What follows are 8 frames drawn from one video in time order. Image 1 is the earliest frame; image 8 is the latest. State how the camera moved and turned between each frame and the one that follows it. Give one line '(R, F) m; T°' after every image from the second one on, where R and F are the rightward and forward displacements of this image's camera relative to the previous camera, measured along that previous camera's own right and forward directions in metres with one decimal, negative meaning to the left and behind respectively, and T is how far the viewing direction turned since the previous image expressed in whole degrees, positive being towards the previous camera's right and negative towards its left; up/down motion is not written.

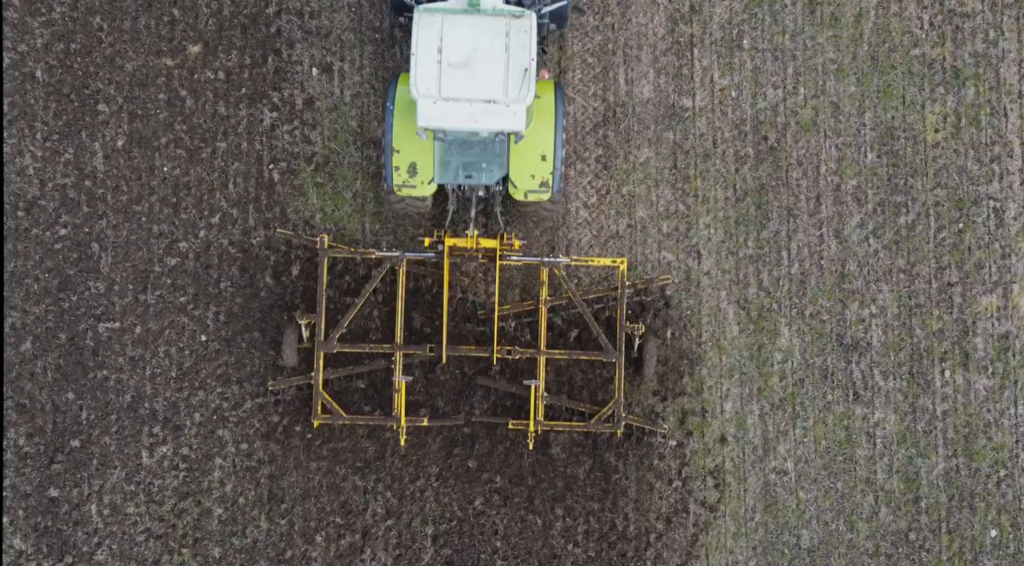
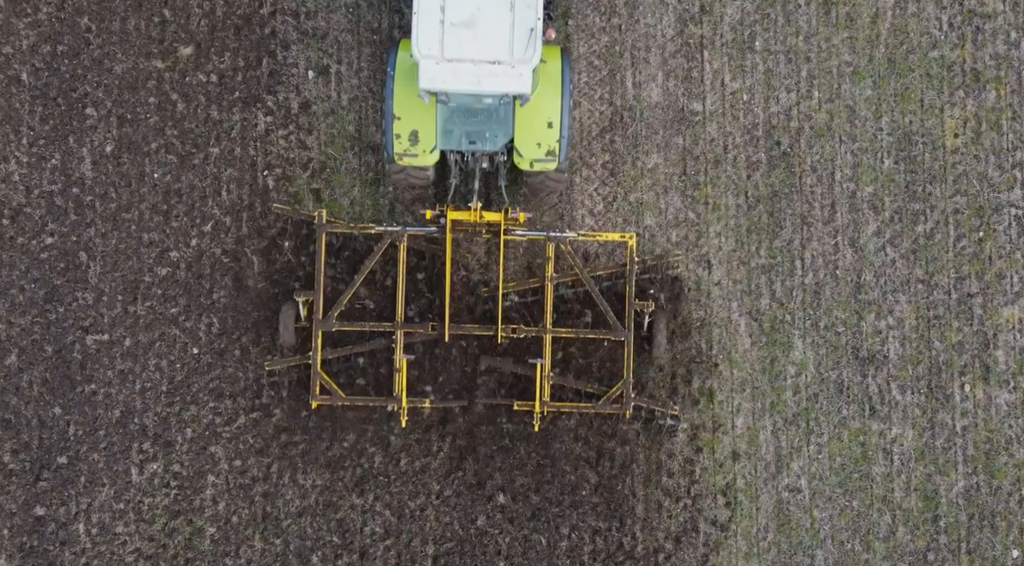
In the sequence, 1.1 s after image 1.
(0.0, +0.7) m; 0°
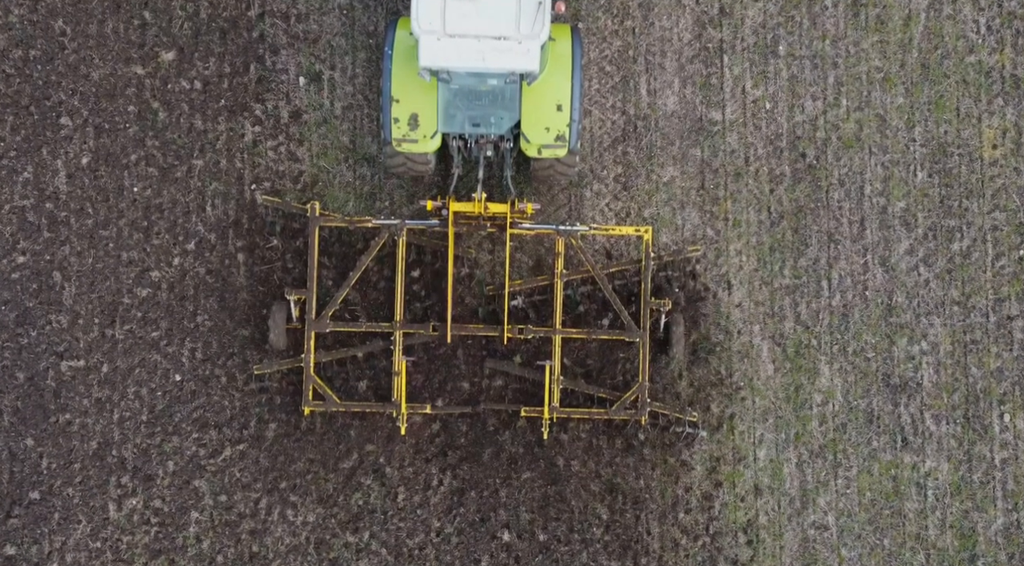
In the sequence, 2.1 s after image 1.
(0.0, +1.3) m; 0°
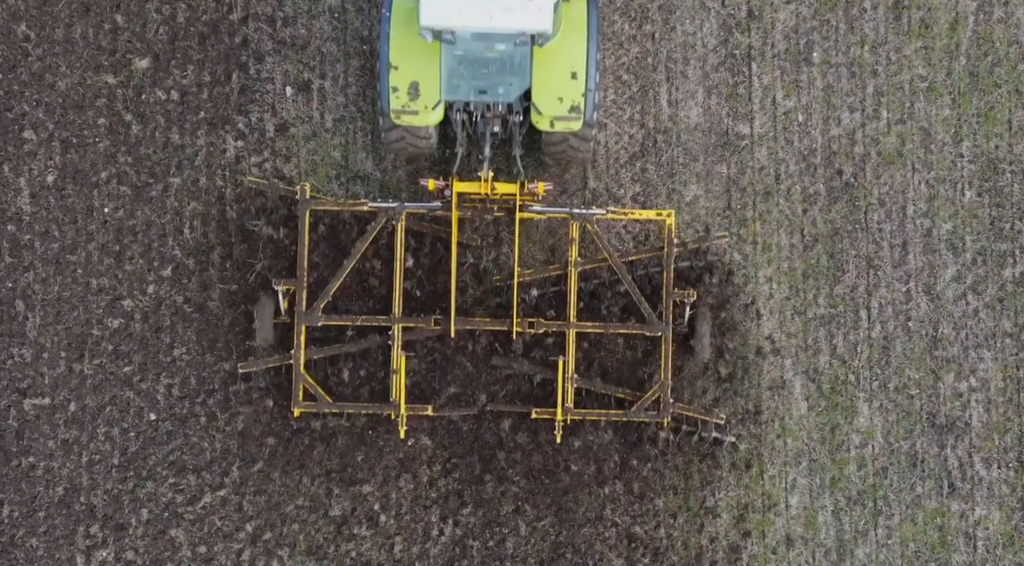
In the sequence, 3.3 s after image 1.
(0.0, +1.6) m; 0°
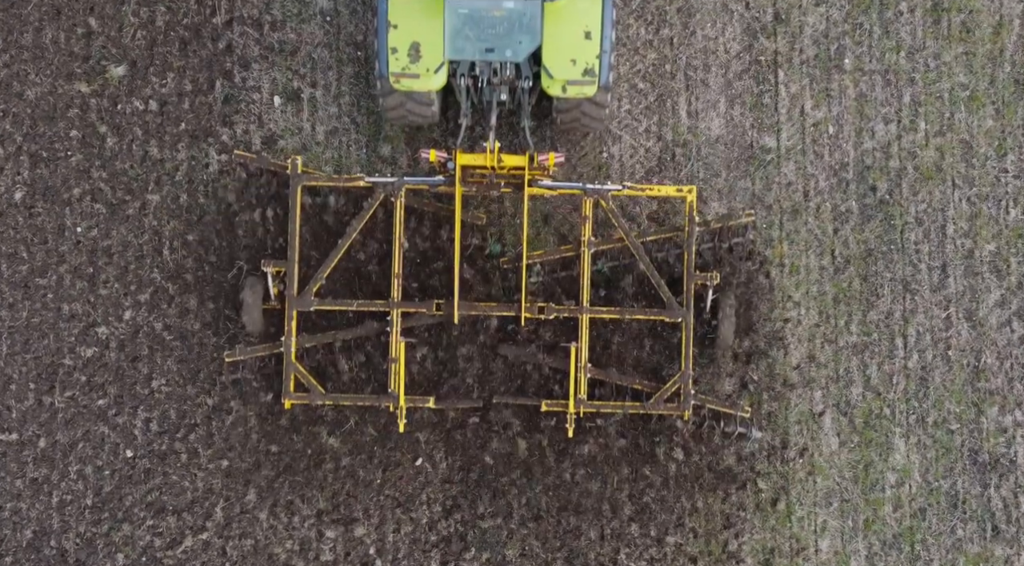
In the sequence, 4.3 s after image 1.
(0.0, +1.3) m; 0°
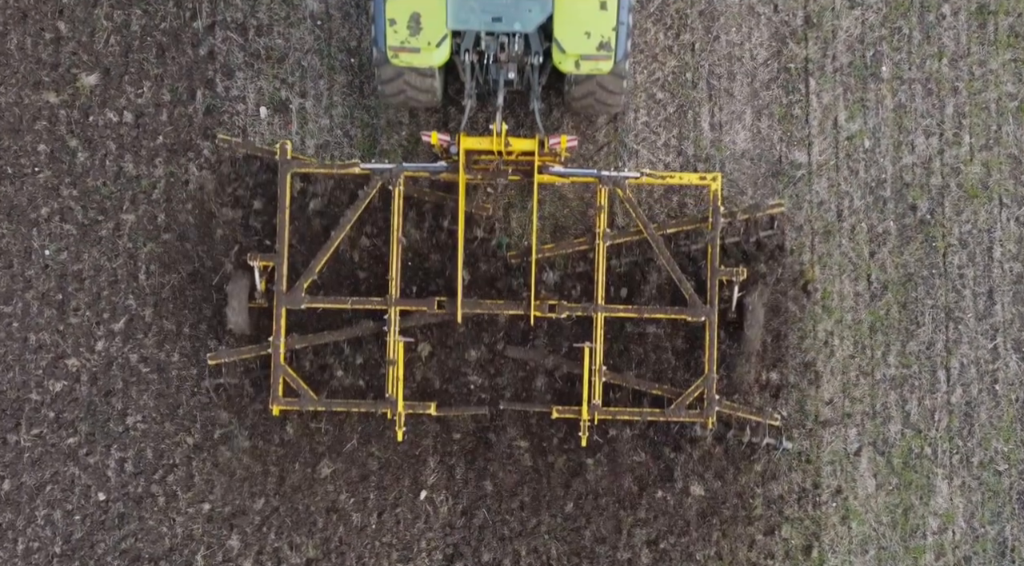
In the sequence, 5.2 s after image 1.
(0.0, +1.3) m; 0°
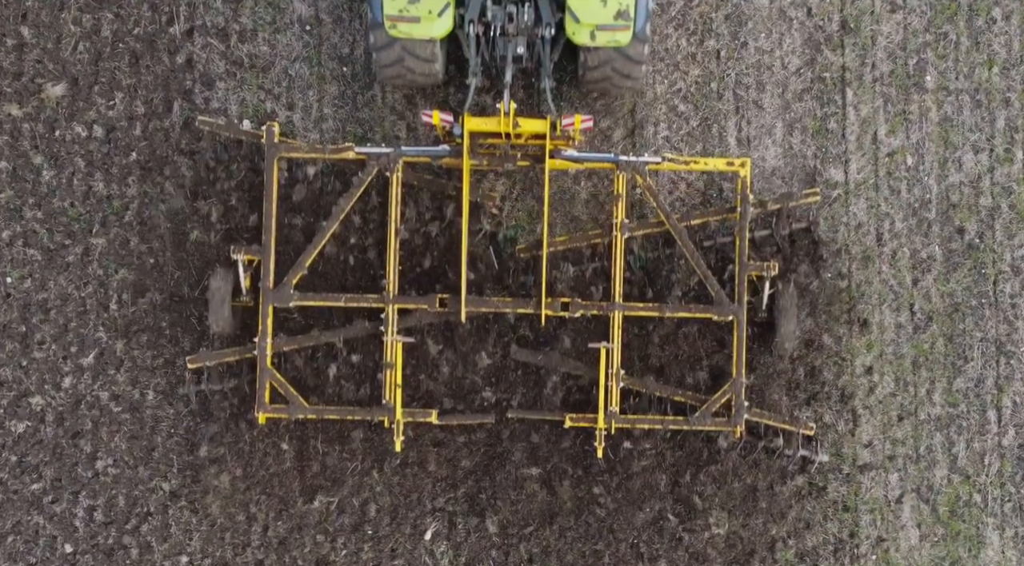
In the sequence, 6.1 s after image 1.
(0.0, +1.3) m; 0°
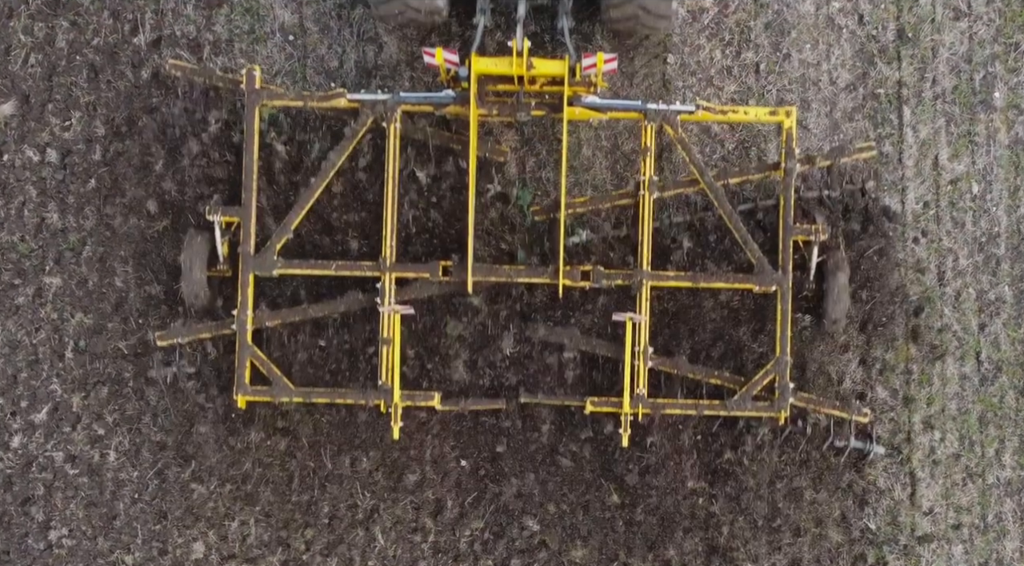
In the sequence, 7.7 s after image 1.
(0.0, +1.6) m; 0°
